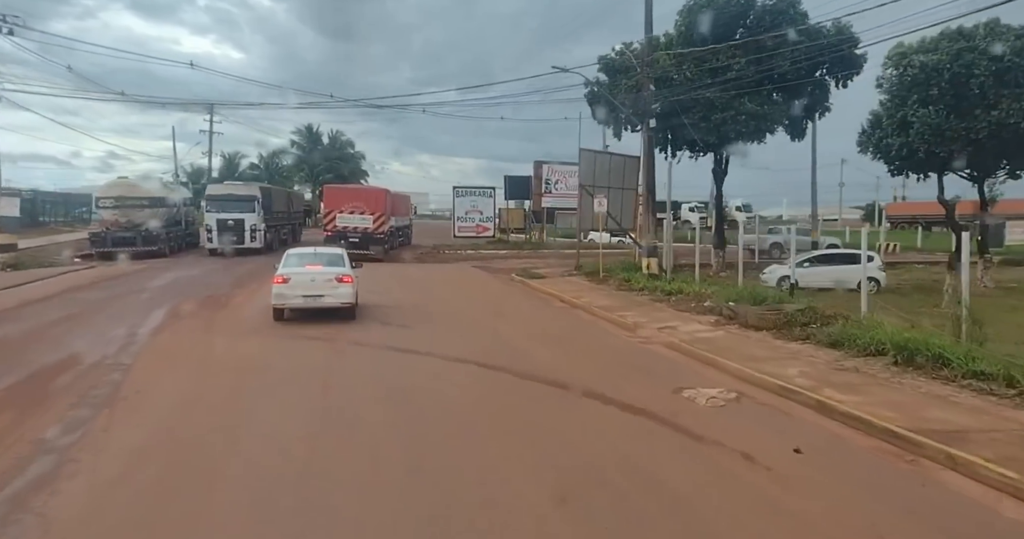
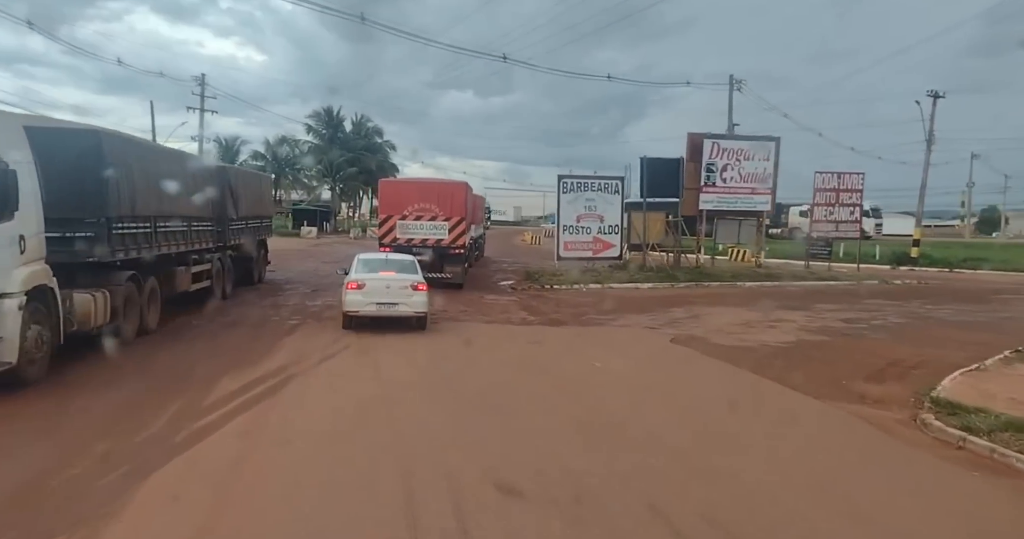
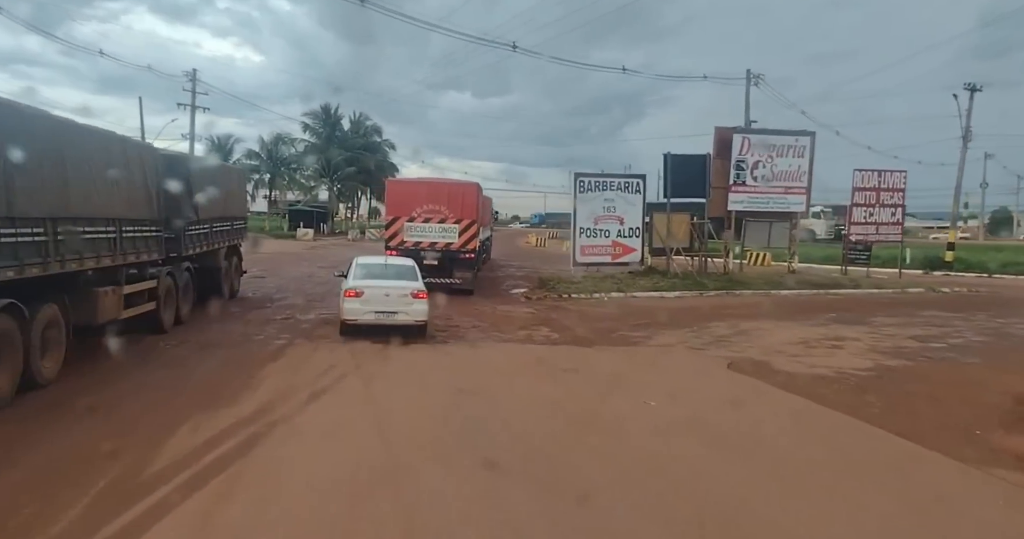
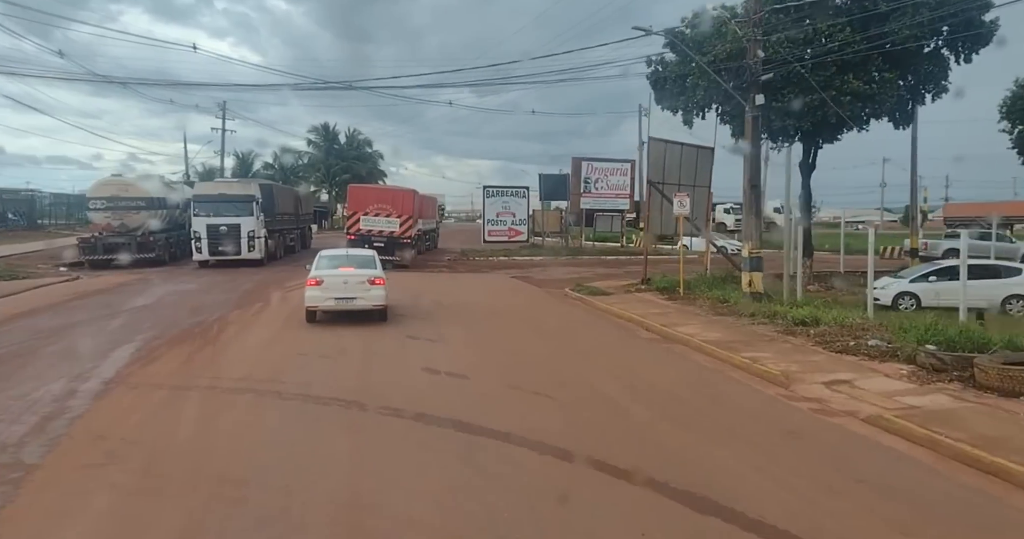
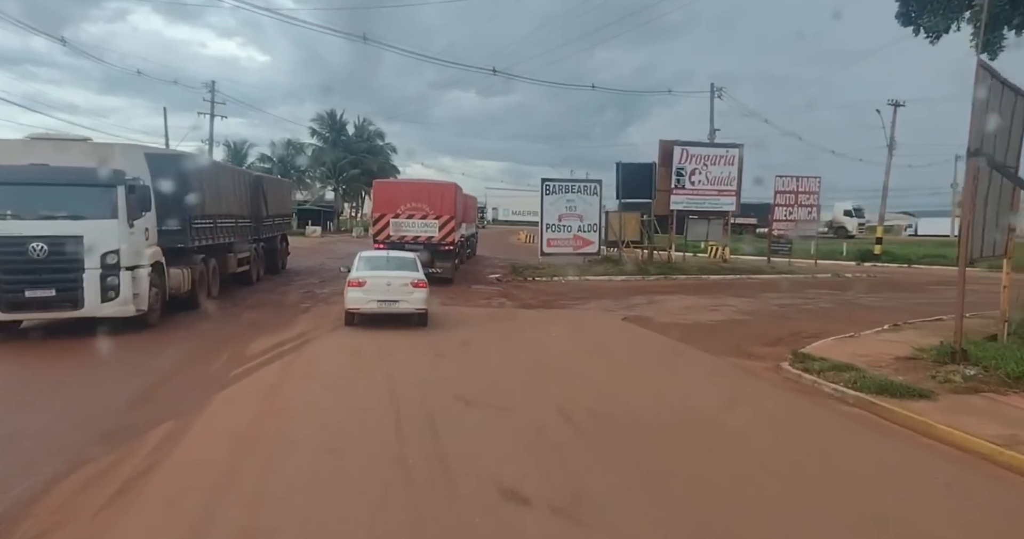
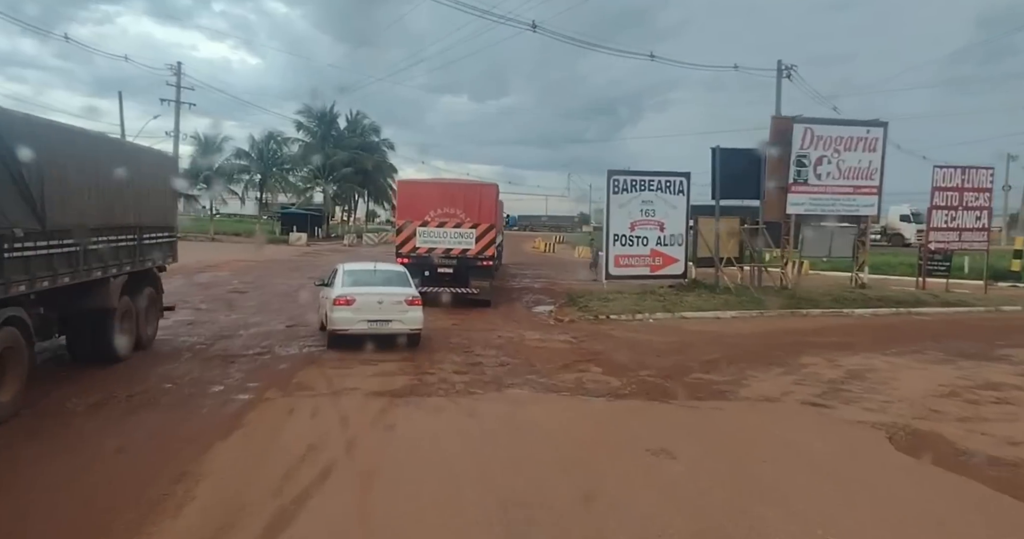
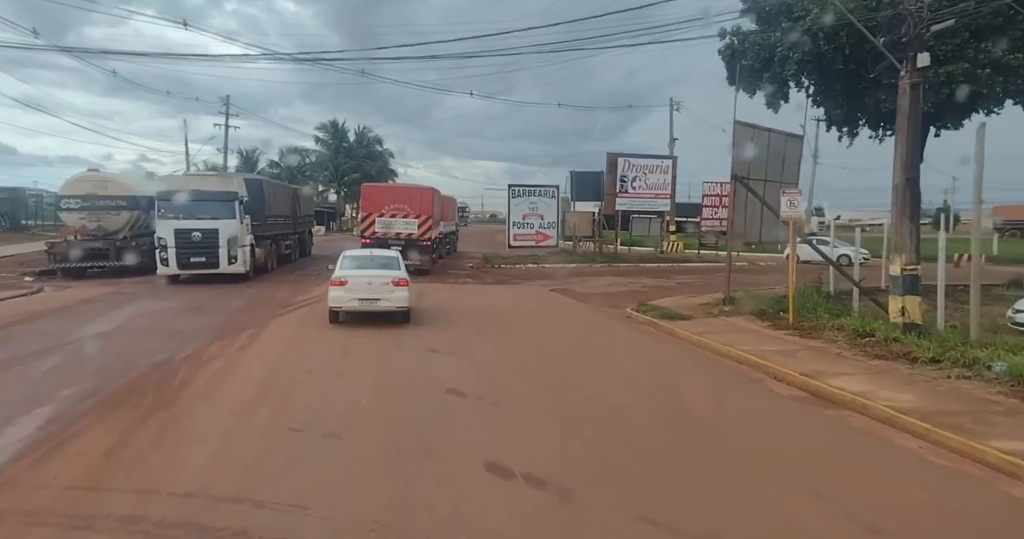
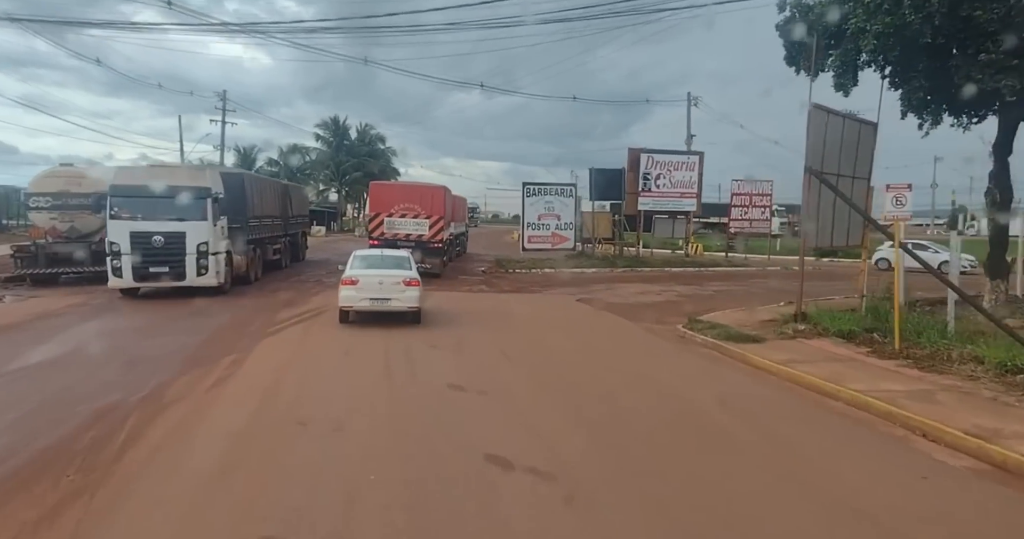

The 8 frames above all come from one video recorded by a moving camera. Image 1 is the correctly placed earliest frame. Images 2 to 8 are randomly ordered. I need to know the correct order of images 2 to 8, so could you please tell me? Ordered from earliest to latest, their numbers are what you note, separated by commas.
4, 7, 8, 5, 2, 3, 6
